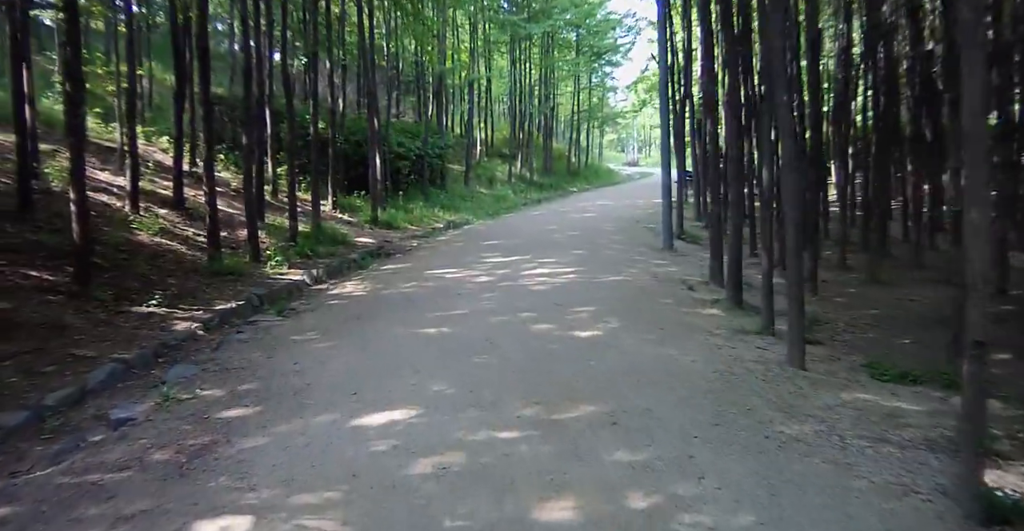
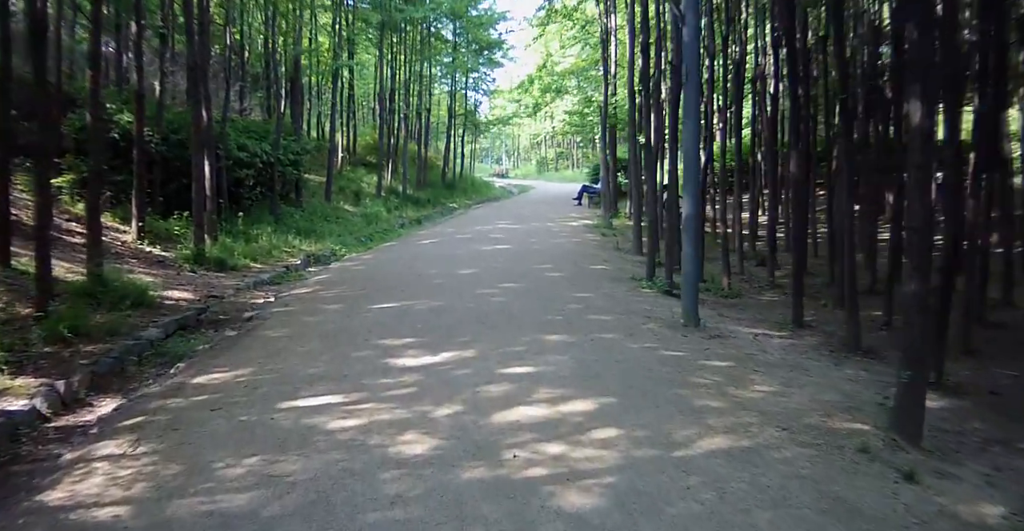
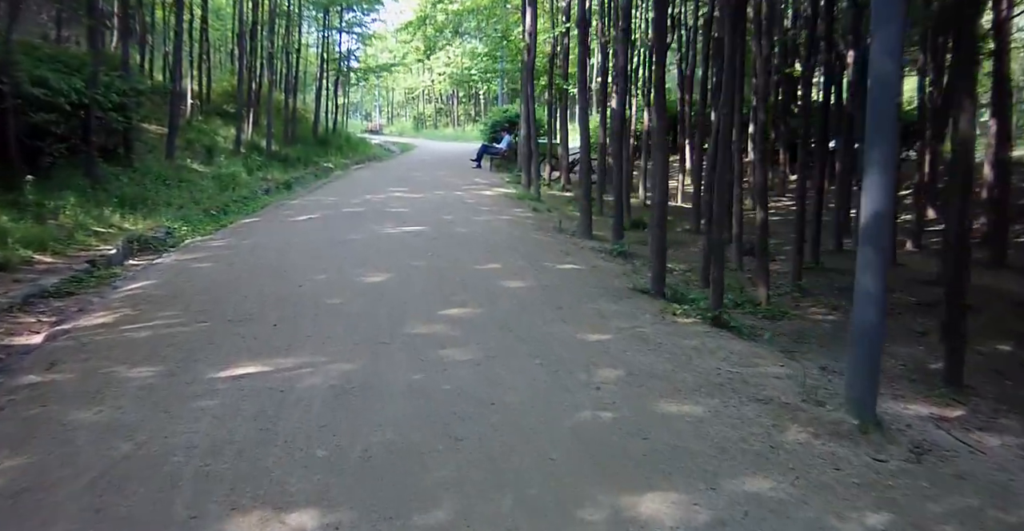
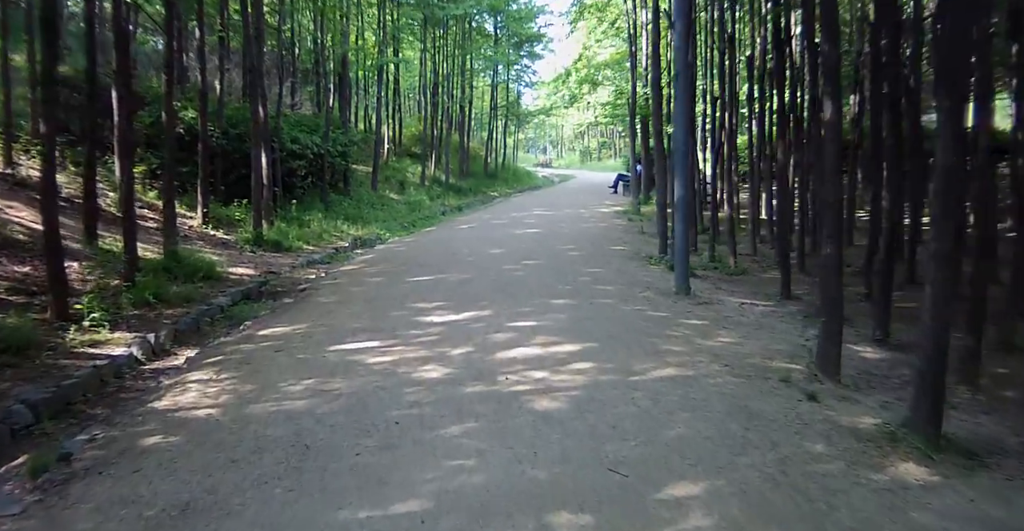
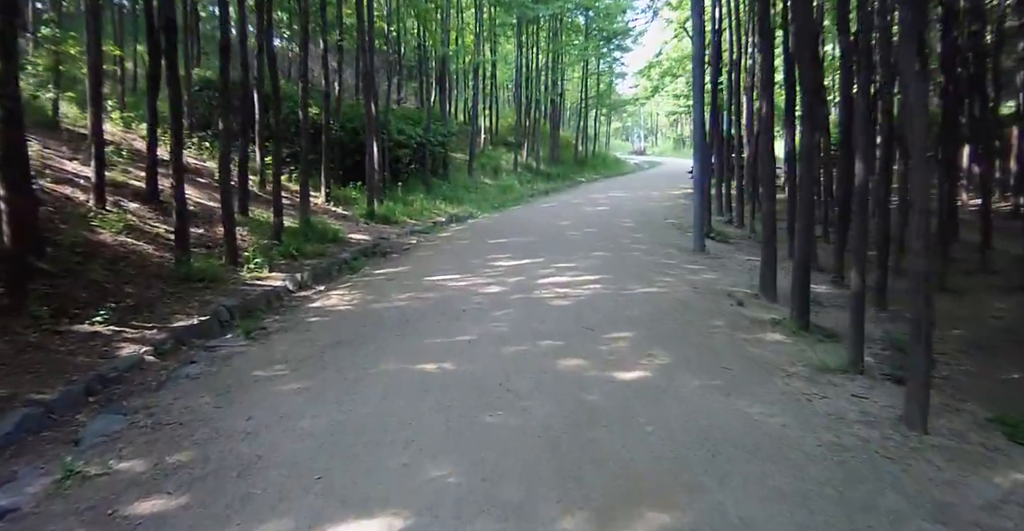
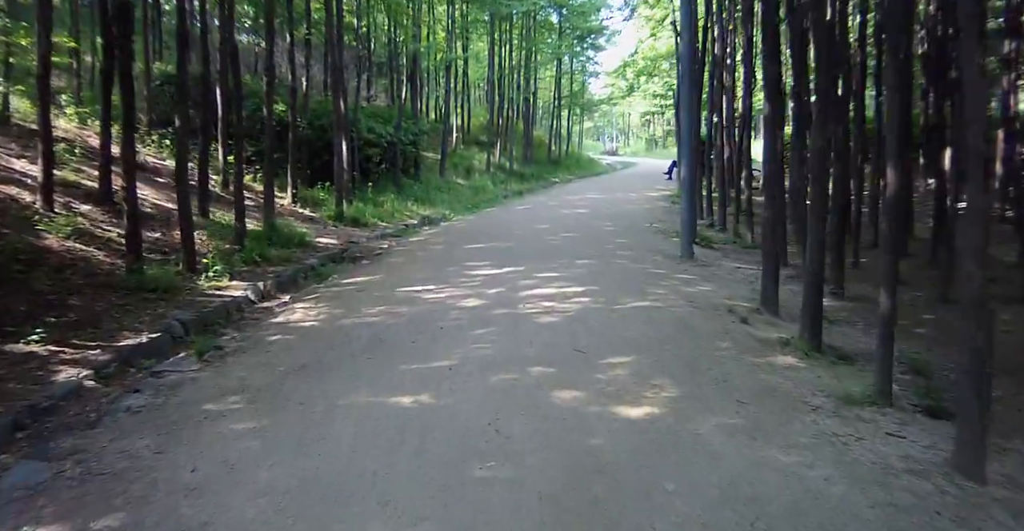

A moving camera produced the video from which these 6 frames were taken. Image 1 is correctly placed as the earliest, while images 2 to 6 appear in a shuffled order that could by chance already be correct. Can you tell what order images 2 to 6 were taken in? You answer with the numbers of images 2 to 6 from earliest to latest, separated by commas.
5, 6, 4, 2, 3
